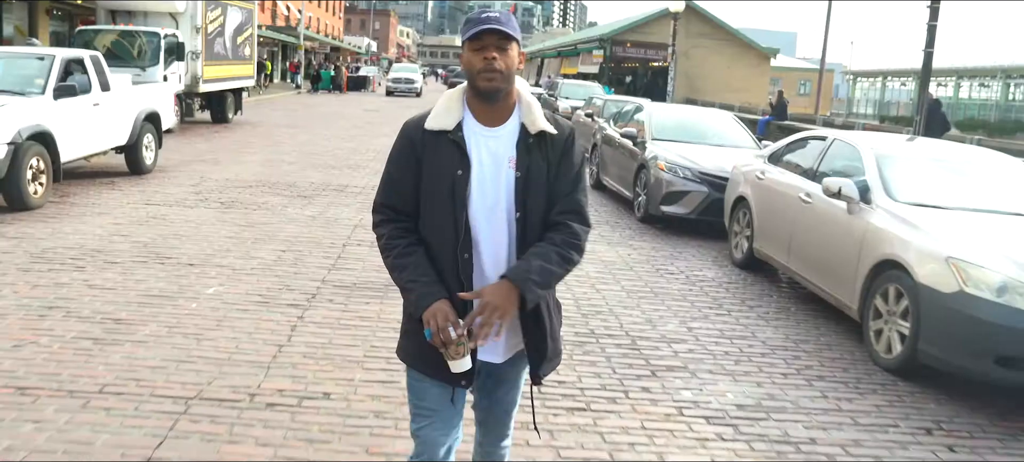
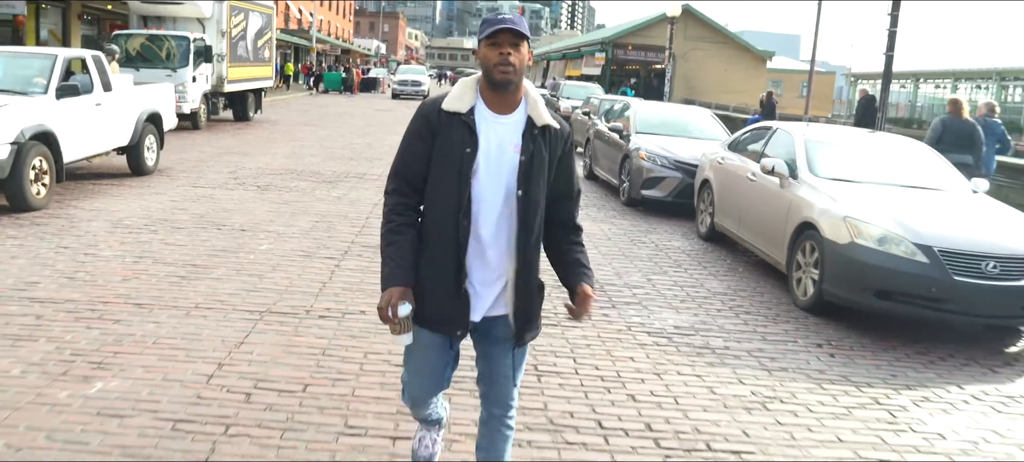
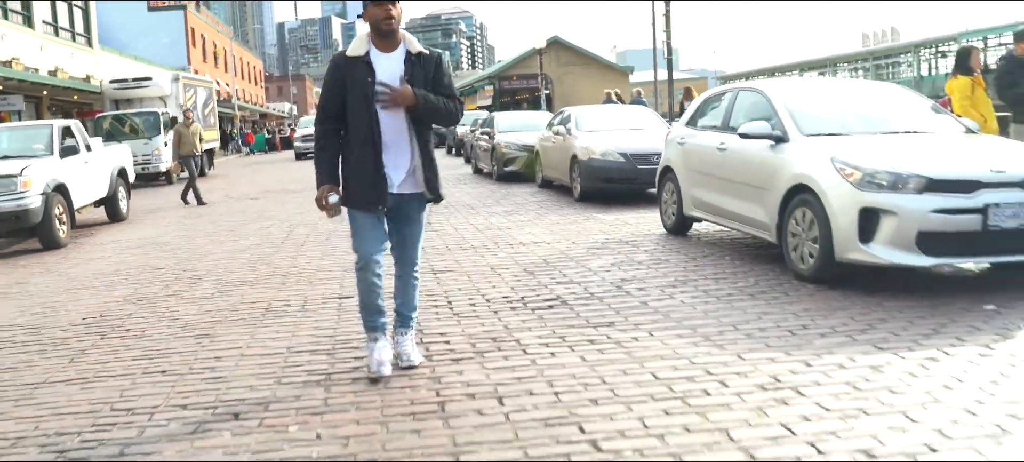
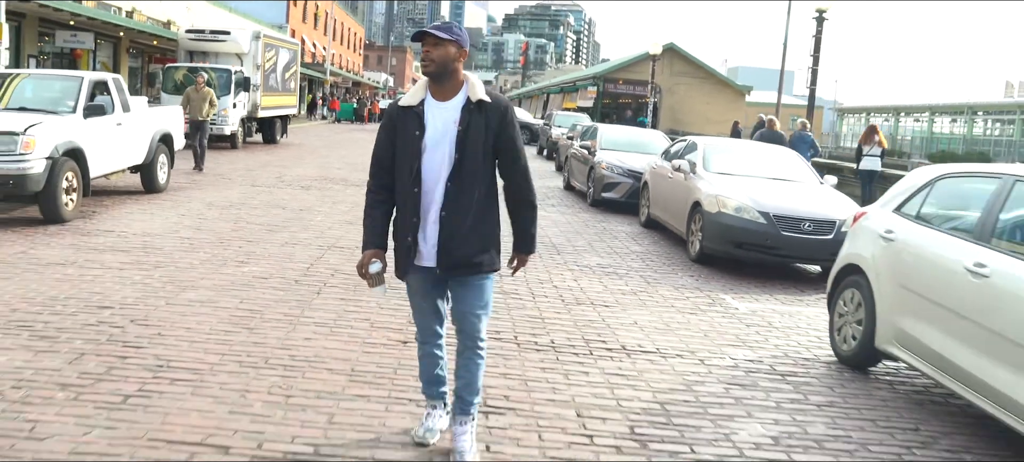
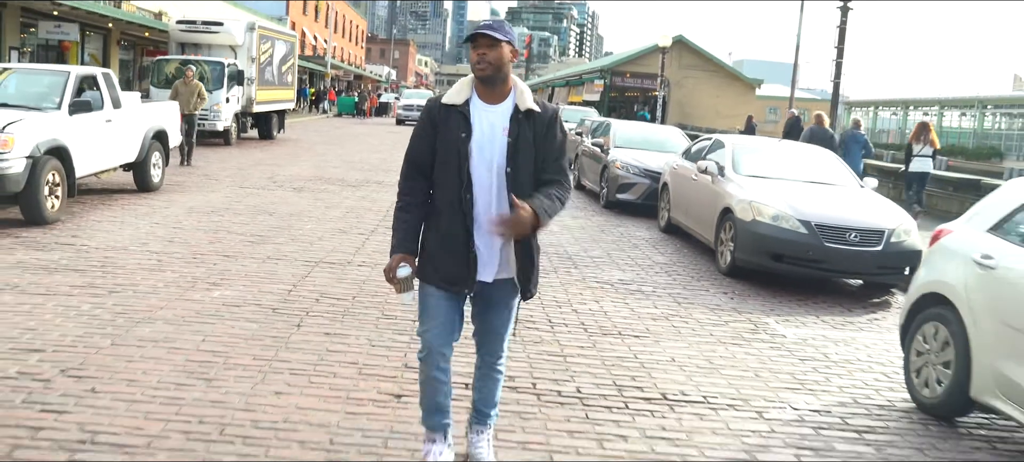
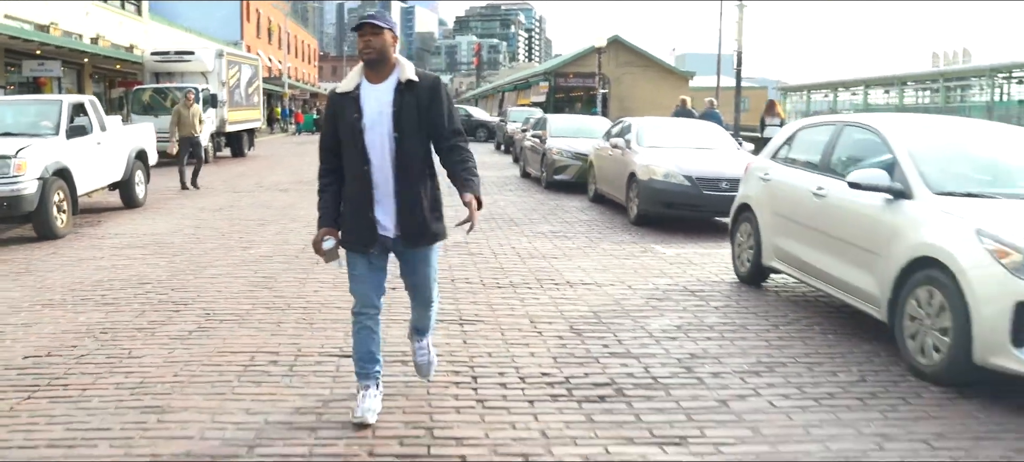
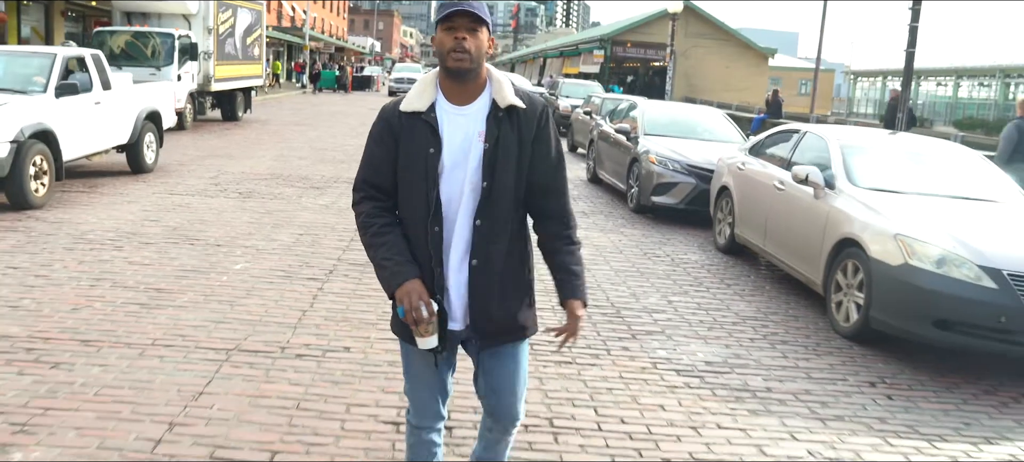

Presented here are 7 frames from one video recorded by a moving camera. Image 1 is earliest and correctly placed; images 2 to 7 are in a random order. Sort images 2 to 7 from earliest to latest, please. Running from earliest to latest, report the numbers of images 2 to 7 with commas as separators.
7, 2, 5, 4, 6, 3
